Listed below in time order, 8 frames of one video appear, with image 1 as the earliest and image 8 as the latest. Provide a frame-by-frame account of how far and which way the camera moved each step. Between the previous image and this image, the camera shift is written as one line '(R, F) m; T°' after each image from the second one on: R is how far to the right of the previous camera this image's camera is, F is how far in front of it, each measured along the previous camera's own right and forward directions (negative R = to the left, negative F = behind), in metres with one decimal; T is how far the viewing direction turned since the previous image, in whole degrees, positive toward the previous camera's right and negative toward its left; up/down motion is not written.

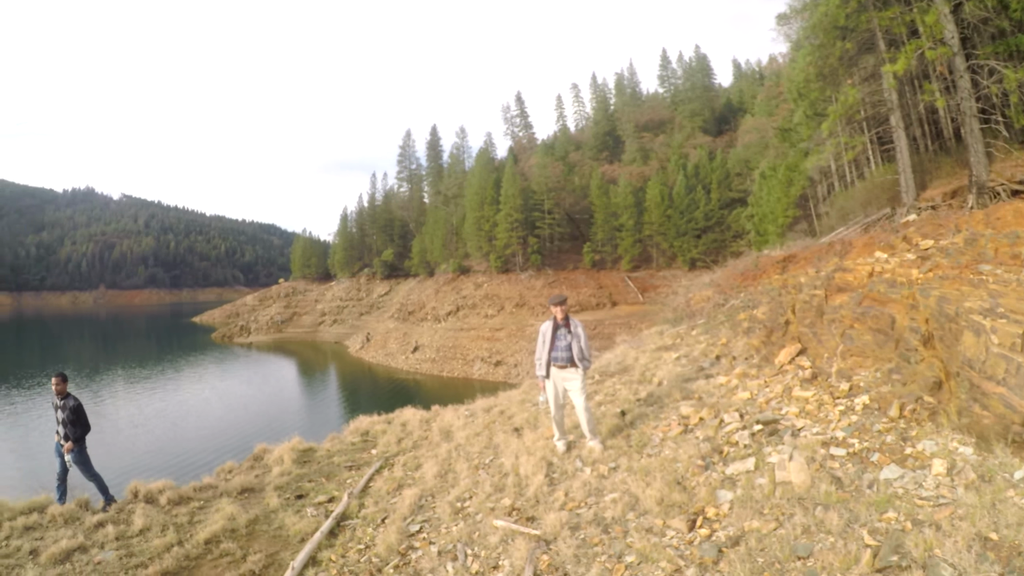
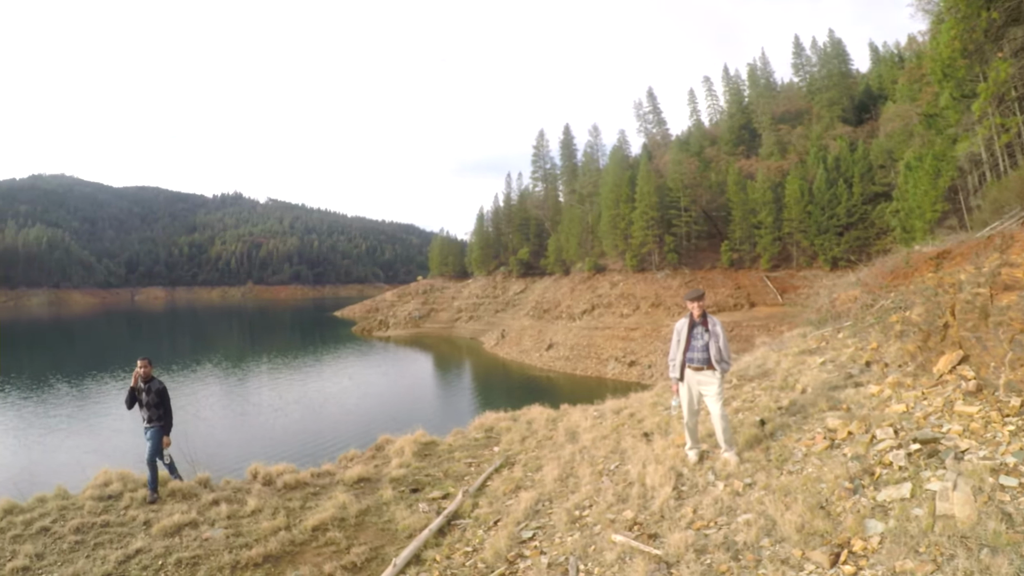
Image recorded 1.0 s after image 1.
(+0.5, +0.2) m; -12°
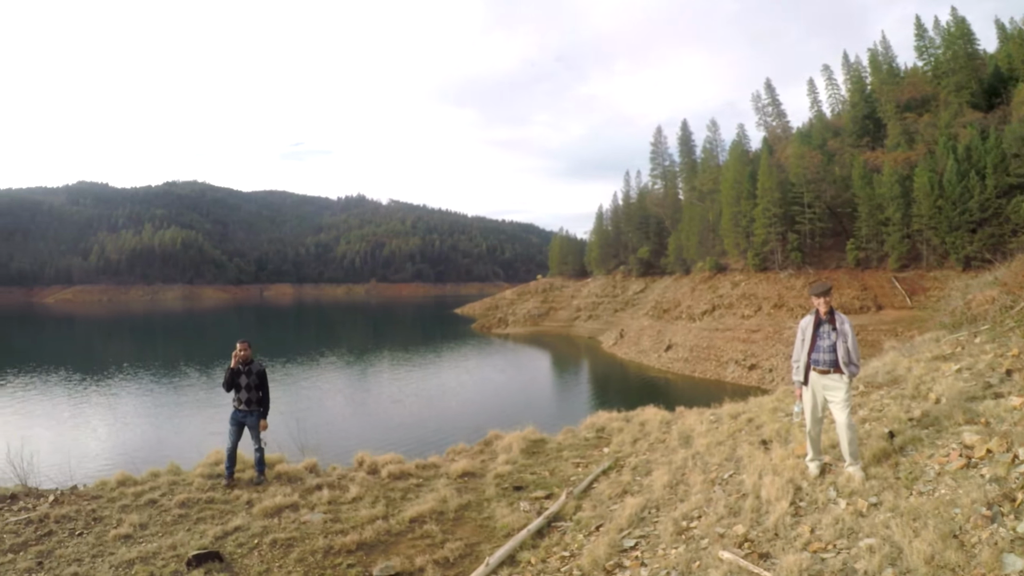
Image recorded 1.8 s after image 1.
(+0.6, +0.1) m; -11°
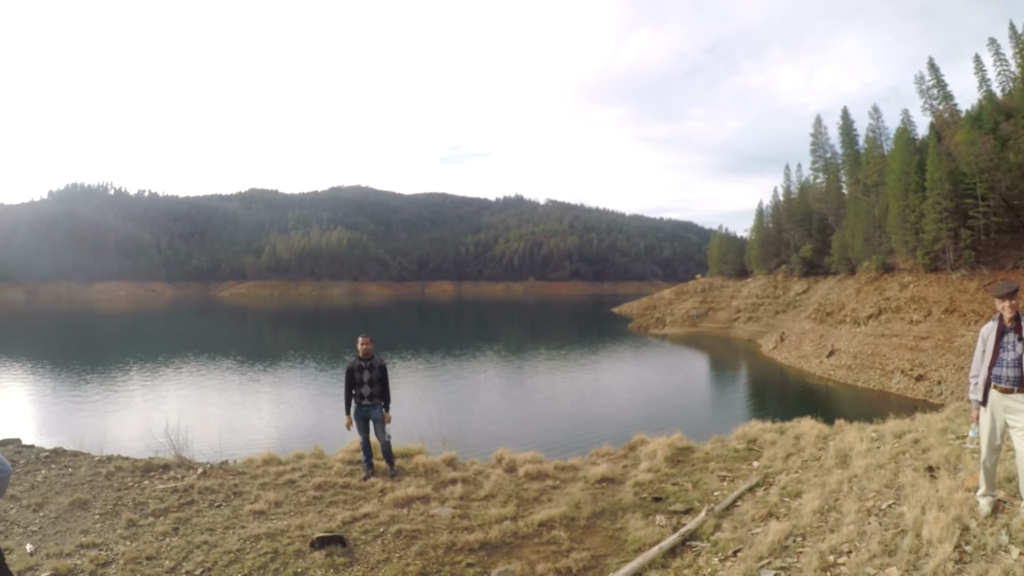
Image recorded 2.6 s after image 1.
(+0.6, 0.0) m; -14°
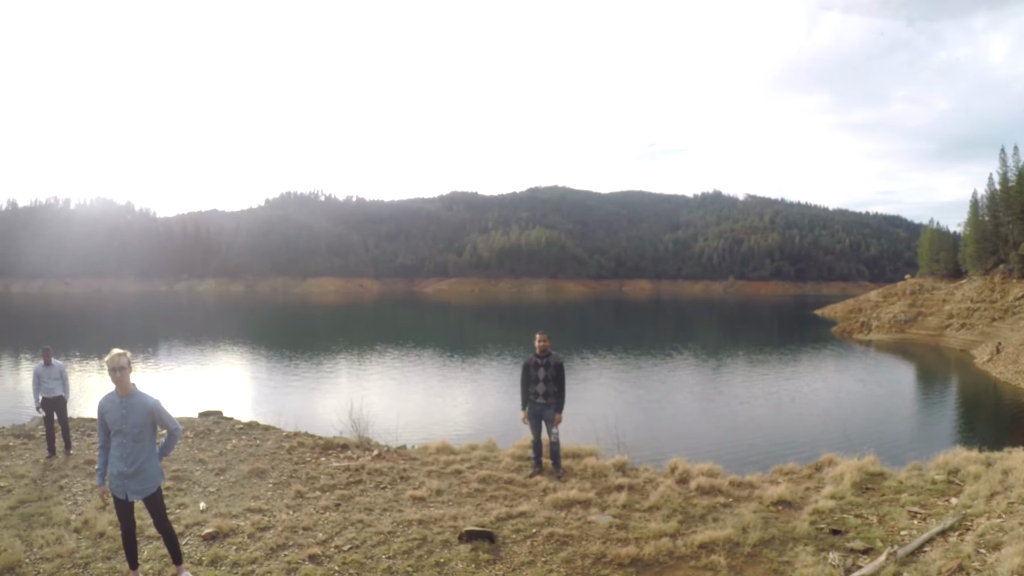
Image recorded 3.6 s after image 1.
(+0.7, +0.4) m; -18°
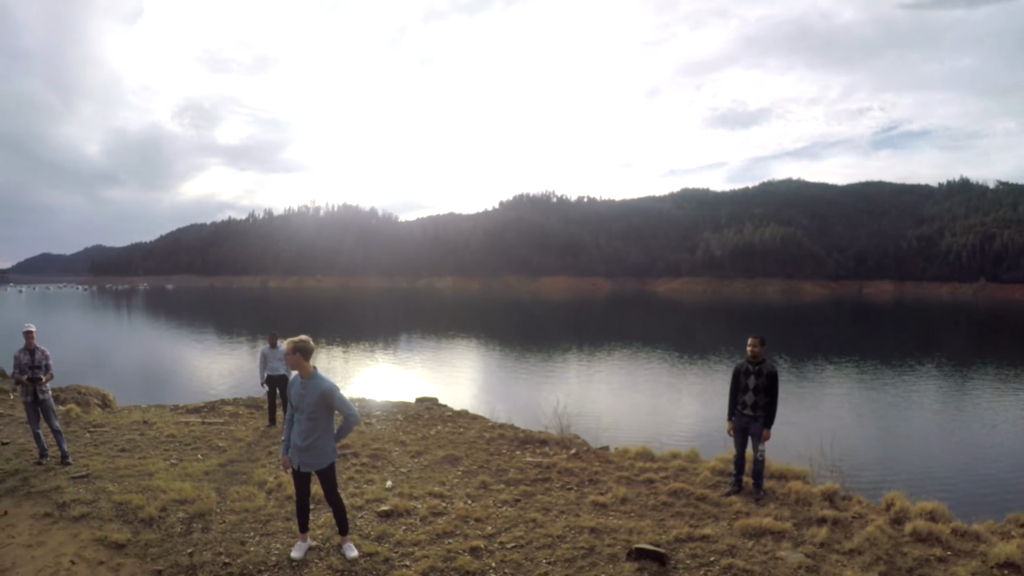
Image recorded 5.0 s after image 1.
(+1.2, +0.5) m; -24°
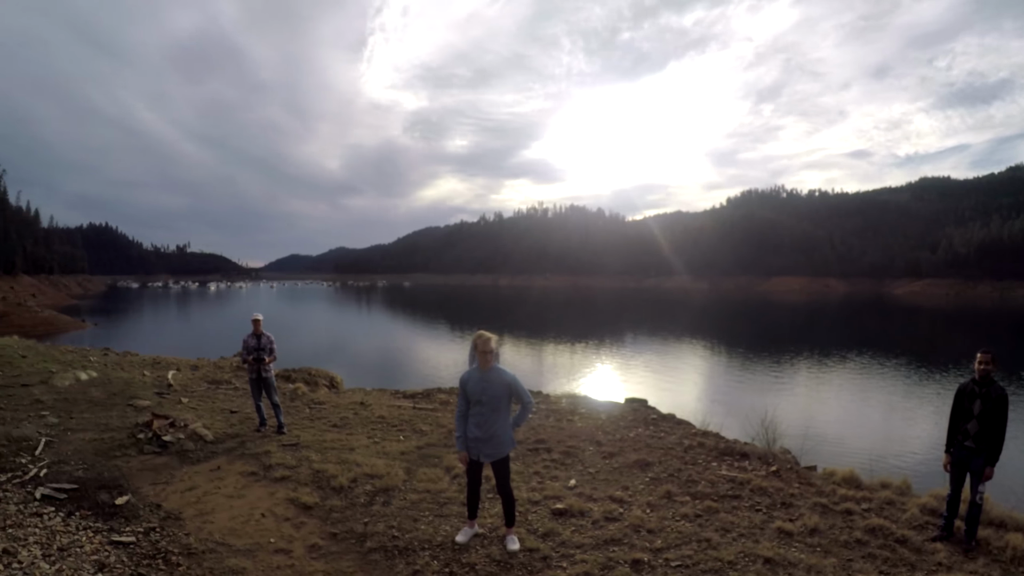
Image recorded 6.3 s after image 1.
(+1.4, +0.4) m; -25°
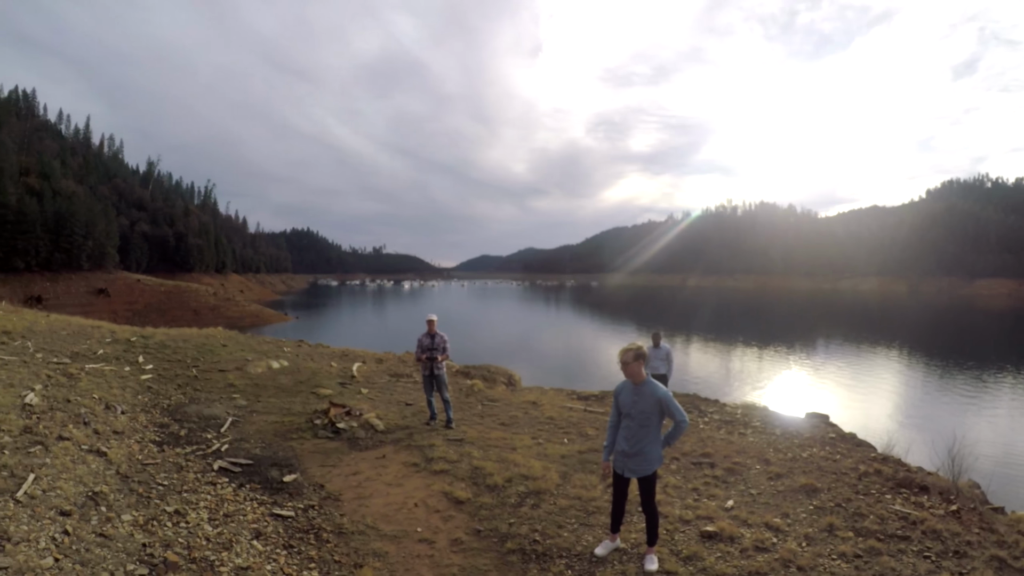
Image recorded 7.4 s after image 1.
(+1.1, +0.2) m; -21°
